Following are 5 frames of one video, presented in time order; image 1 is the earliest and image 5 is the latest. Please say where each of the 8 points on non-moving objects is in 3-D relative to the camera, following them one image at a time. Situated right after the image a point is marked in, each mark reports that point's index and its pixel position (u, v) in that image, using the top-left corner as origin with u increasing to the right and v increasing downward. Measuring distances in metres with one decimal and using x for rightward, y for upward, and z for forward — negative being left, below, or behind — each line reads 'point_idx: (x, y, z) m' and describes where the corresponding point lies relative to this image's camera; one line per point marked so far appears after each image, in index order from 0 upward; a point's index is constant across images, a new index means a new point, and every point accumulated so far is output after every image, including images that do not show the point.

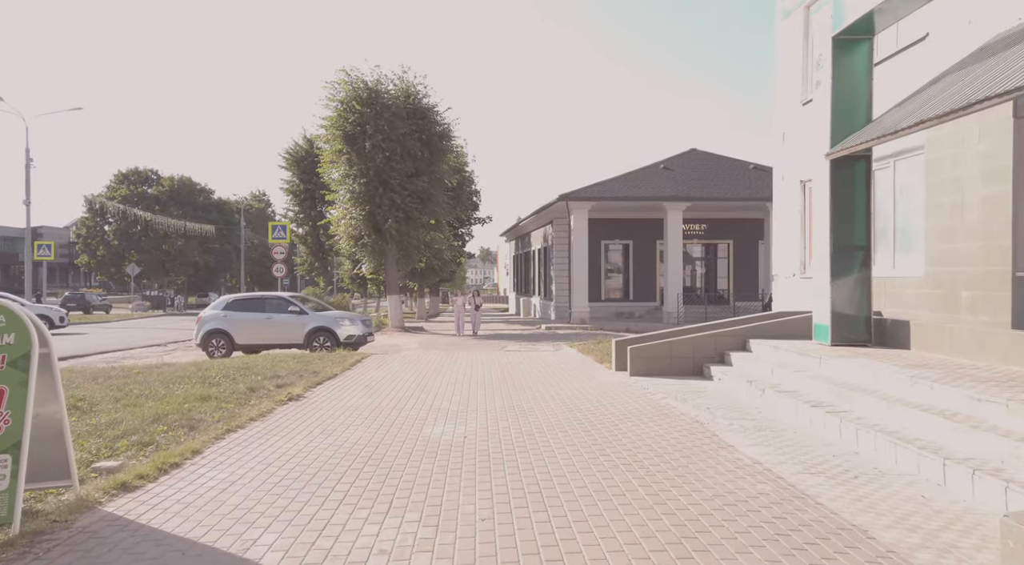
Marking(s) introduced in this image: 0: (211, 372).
0: (-4.7, -1.4, +12.0) m
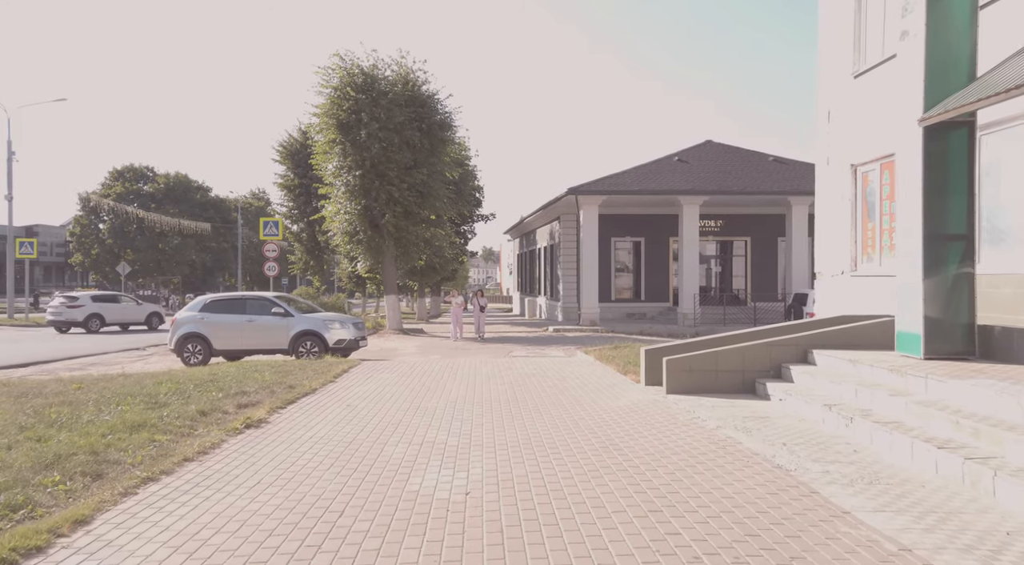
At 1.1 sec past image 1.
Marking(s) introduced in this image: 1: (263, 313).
0: (-4.5, -1.4, +10.1) m
1: (-5.8, -0.7, +17.9) m
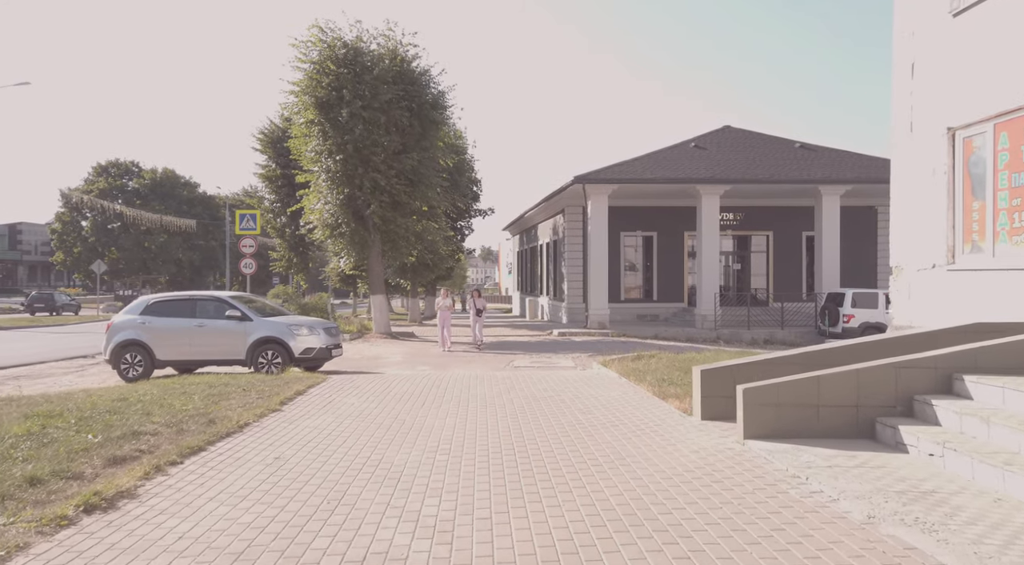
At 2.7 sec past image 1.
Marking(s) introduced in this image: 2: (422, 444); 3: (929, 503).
0: (-4.5, -1.3, +7.2) m
1: (-5.8, -0.7, +15.0) m
2: (-0.8, -1.5, +7.2) m
3: (+2.4, -1.3, +4.6) m
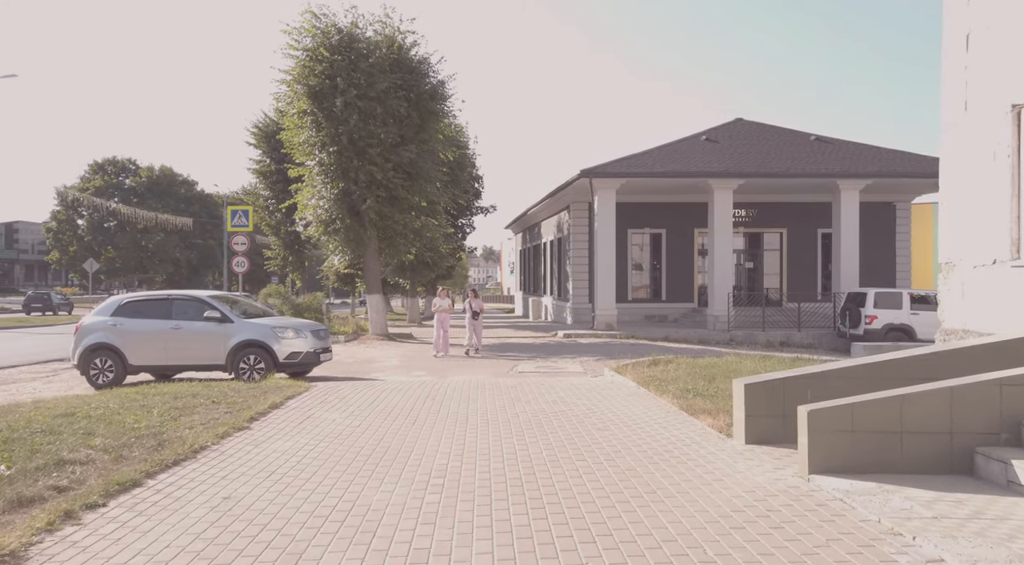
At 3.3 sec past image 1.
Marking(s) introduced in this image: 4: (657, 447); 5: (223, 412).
0: (-4.4, -1.3, +5.9) m
1: (-5.7, -0.6, +13.7) m
2: (-0.8, -1.5, +5.9) m
3: (+2.5, -1.3, +3.4) m
4: (+1.3, -1.5, +6.9) m
5: (-3.2, -1.4, +8.4) m
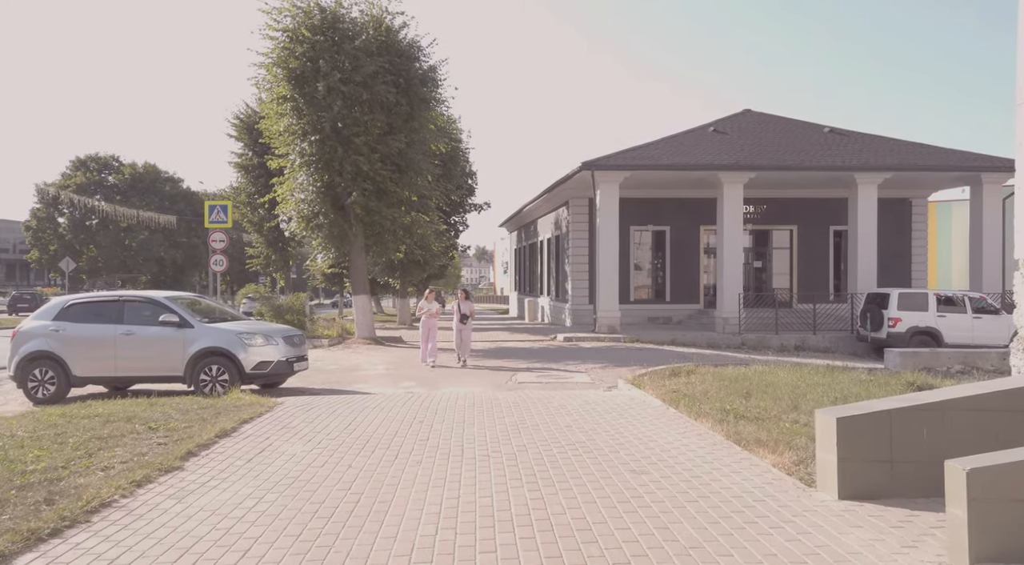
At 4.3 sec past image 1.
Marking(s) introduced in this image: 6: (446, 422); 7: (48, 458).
0: (-4.3, -1.3, +4.2) m
1: (-5.7, -0.6, +12.0) m
2: (-0.7, -1.5, +4.3) m
3: (+2.6, -1.2, +1.7) m
4: (+1.4, -1.5, +5.3) m
5: (-3.1, -1.4, +6.7) m
6: (-0.7, -1.5, +8.4) m
7: (-3.6, -1.4, +6.0) m
